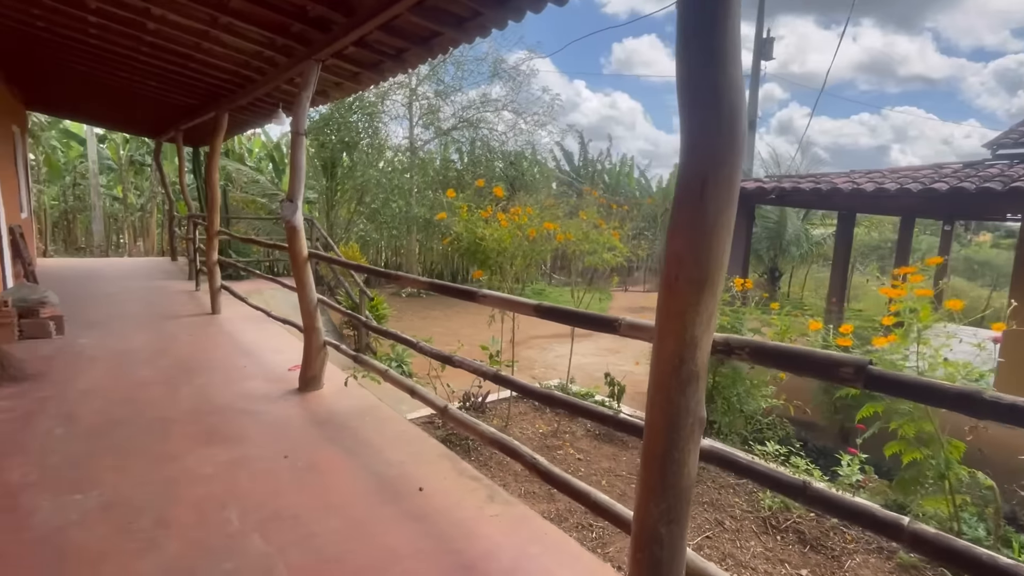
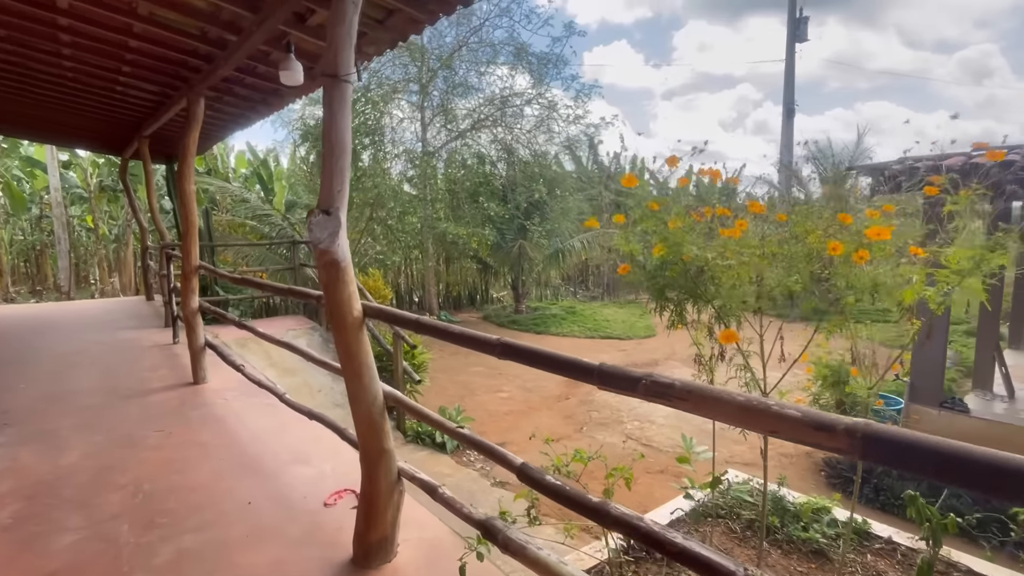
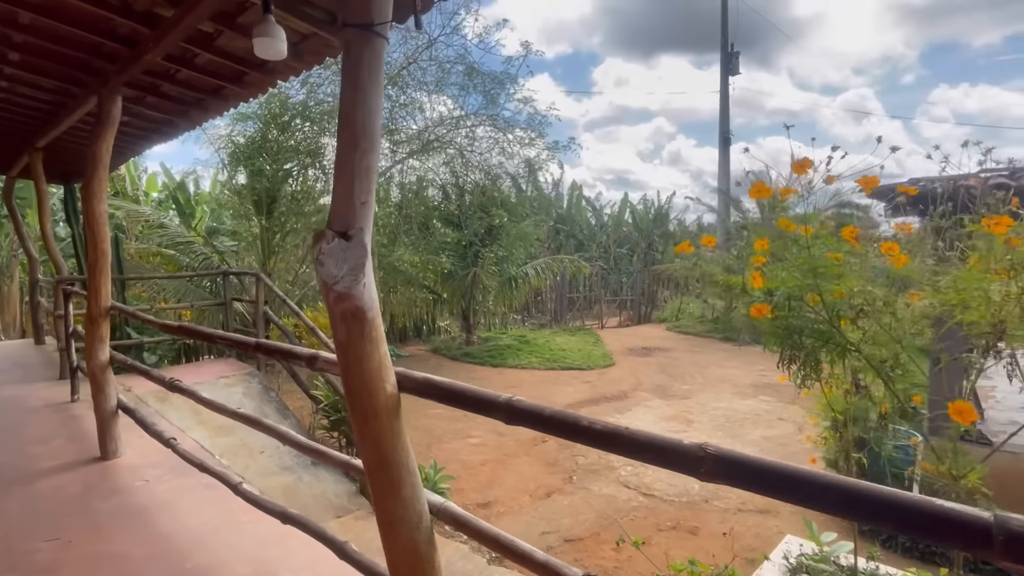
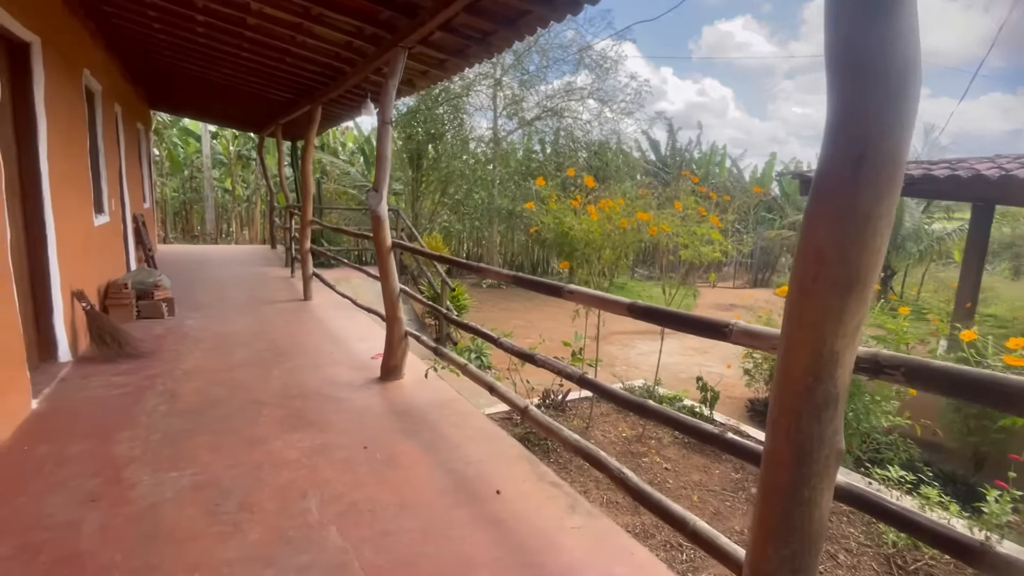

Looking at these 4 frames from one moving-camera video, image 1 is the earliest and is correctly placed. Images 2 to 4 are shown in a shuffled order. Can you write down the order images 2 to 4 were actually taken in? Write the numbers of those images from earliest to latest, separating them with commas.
4, 2, 3
